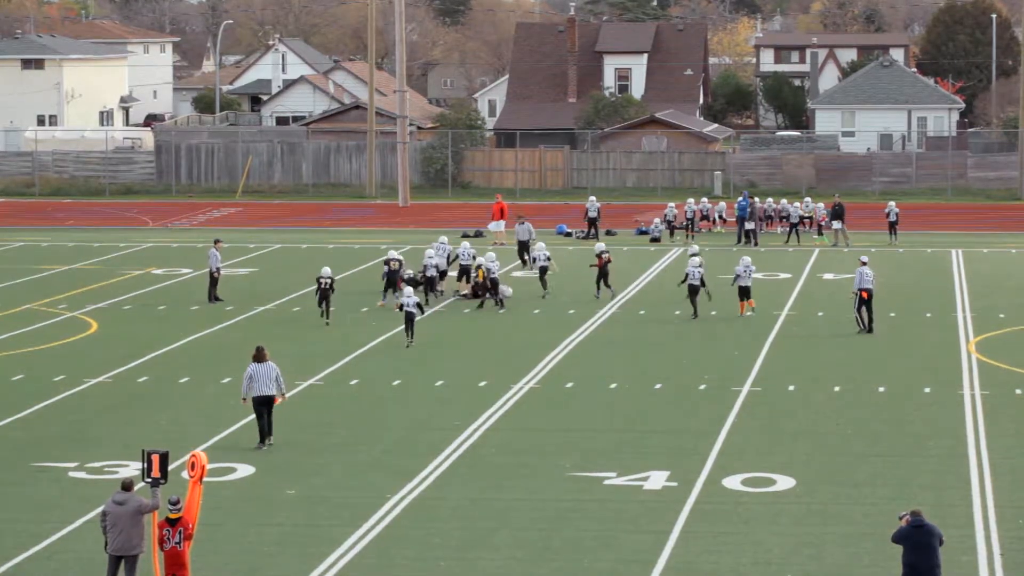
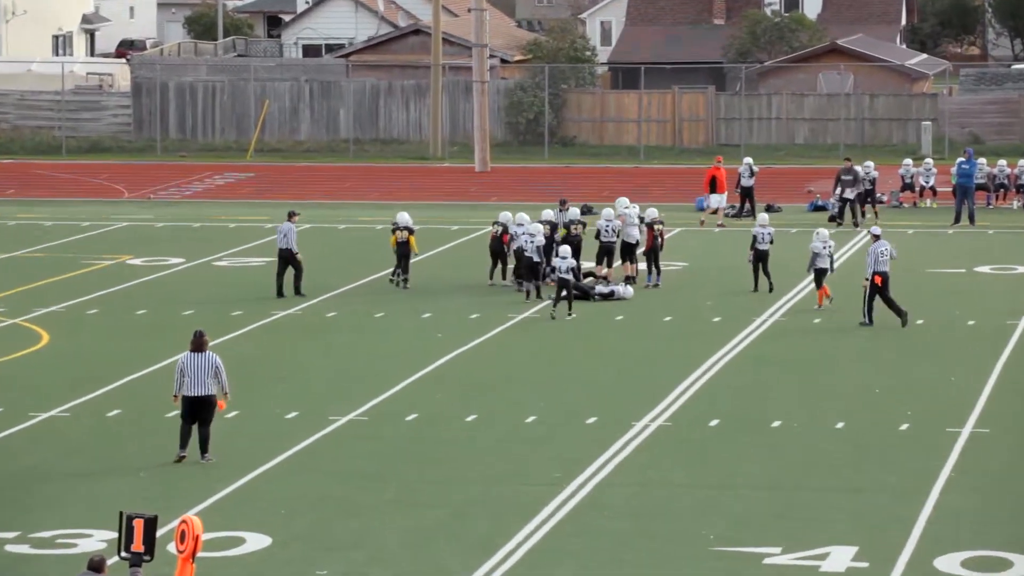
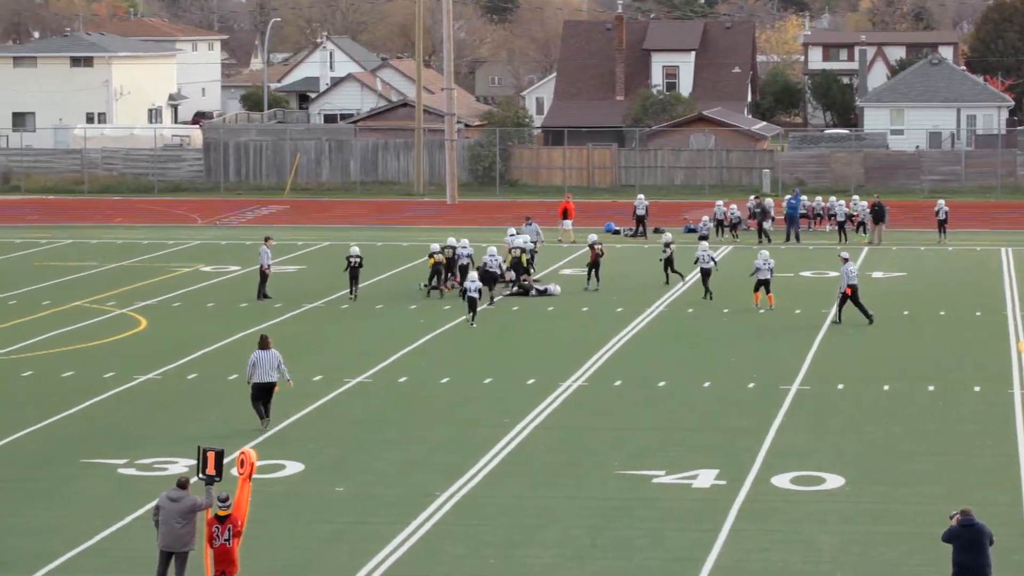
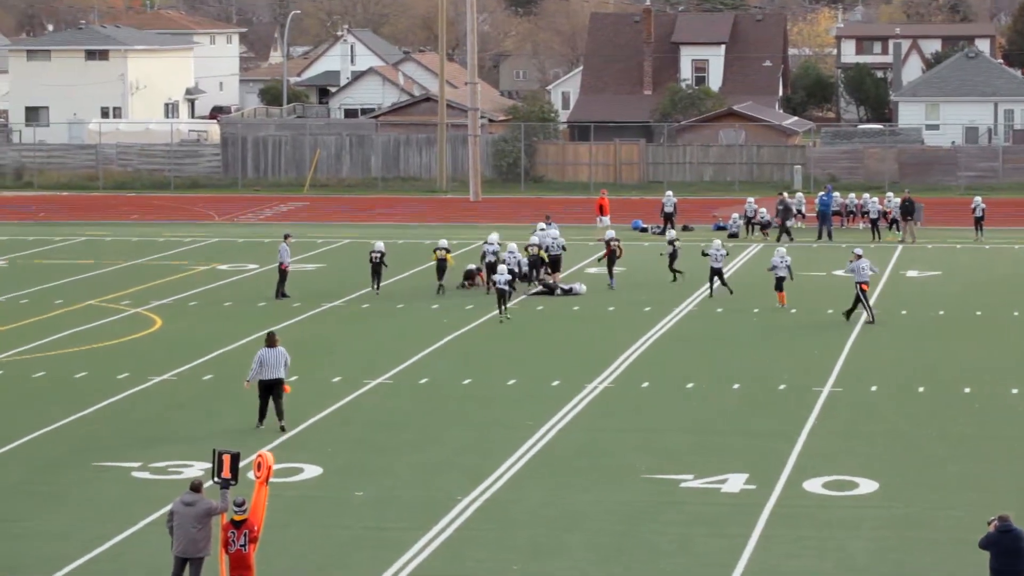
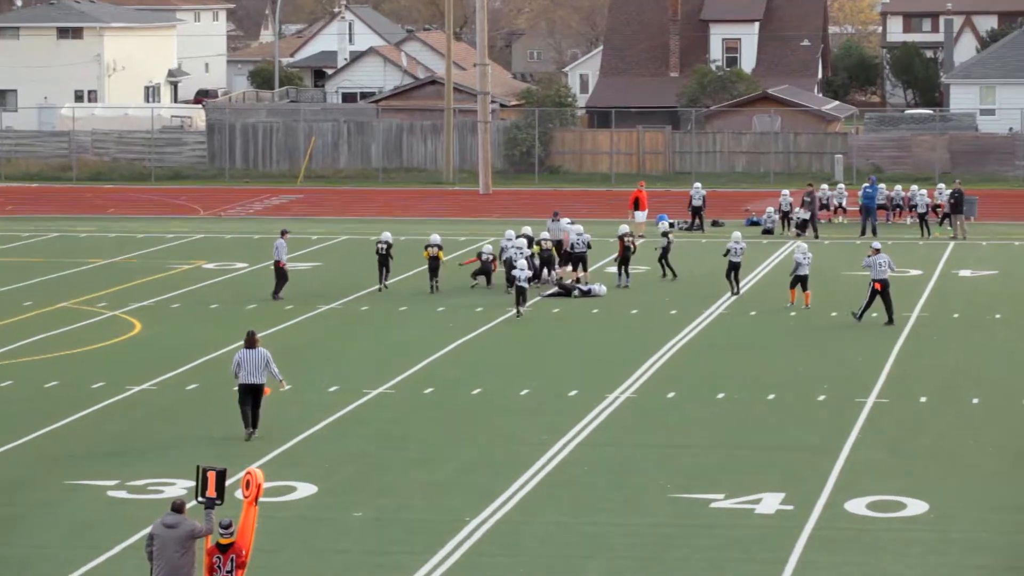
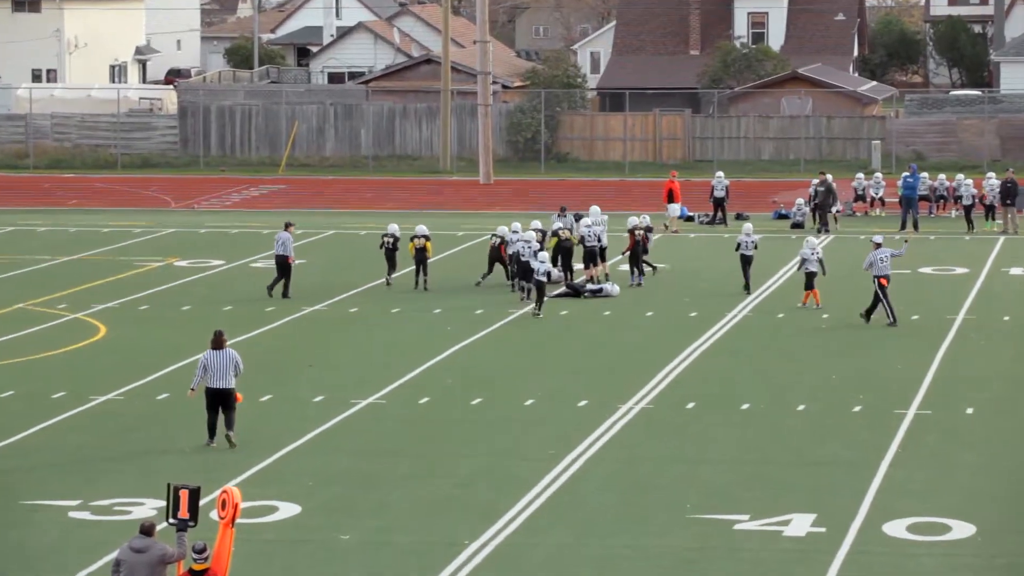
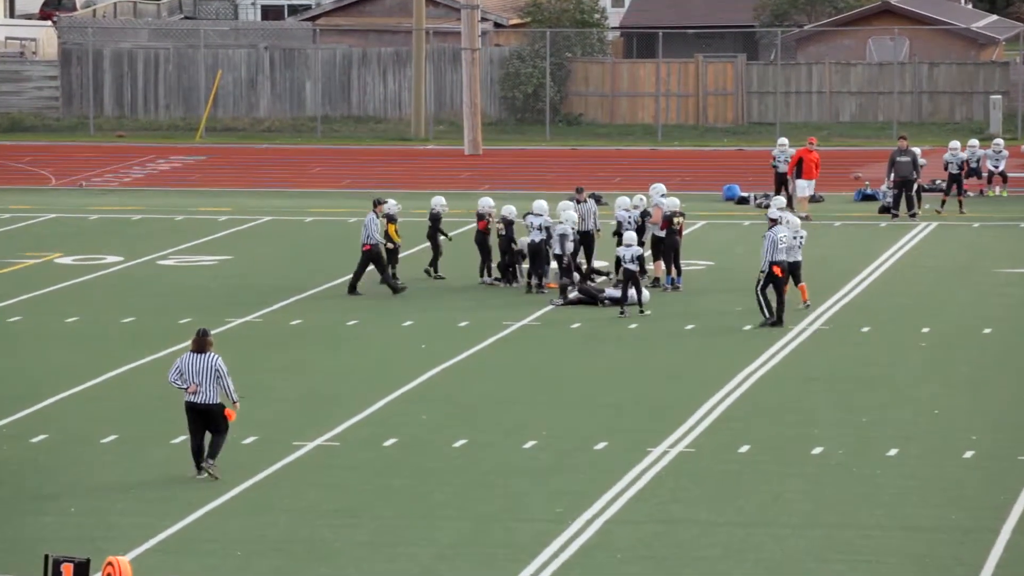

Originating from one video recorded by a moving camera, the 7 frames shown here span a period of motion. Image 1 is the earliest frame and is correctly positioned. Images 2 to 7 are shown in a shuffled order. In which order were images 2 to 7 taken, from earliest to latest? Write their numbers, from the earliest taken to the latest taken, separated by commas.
3, 4, 5, 6, 2, 7
